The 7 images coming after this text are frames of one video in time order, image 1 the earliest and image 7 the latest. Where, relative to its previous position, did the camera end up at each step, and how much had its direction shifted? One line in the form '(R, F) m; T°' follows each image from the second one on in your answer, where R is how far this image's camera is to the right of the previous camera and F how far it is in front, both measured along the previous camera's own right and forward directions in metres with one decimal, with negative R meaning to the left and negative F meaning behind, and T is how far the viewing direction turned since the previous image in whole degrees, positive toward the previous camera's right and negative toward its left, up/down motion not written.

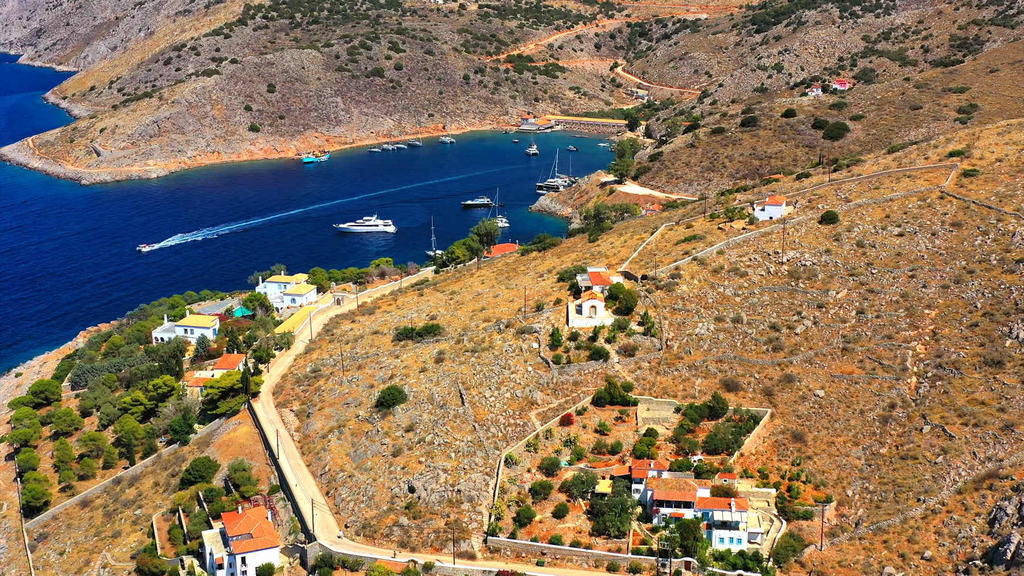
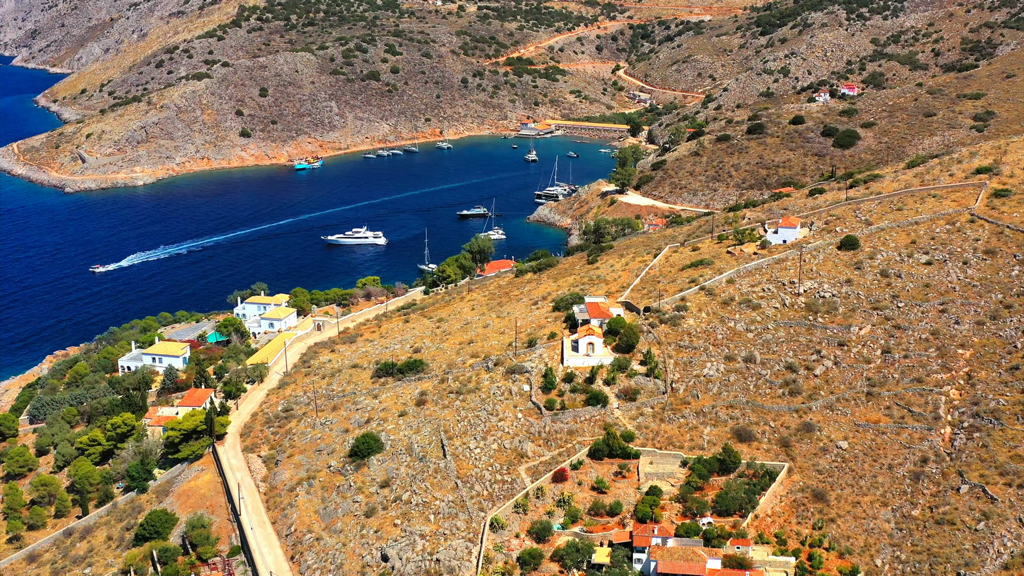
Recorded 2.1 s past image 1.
(+0.4, +4.2) m; 0°
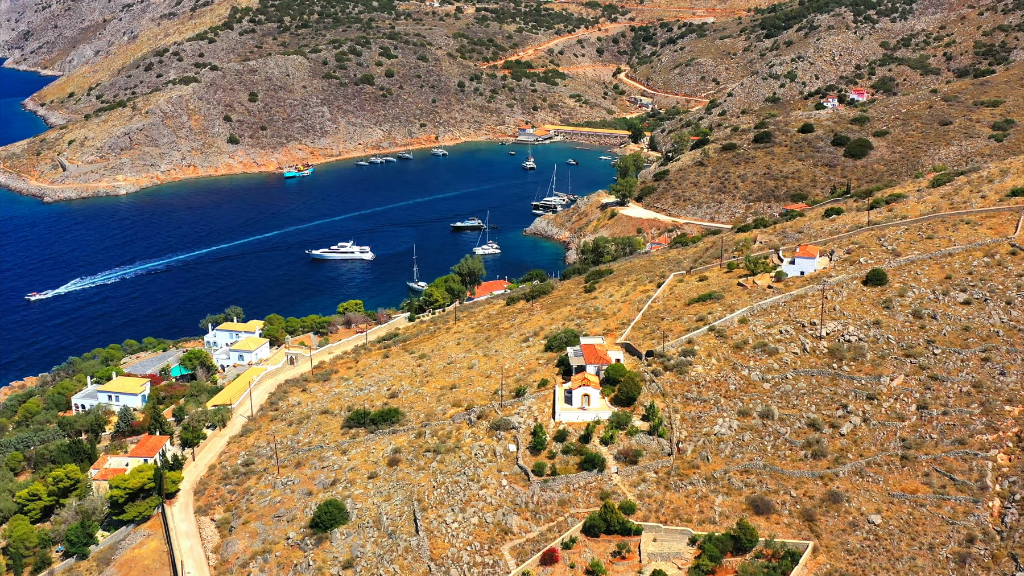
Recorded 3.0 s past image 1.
(+0.5, +4.8) m; 0°
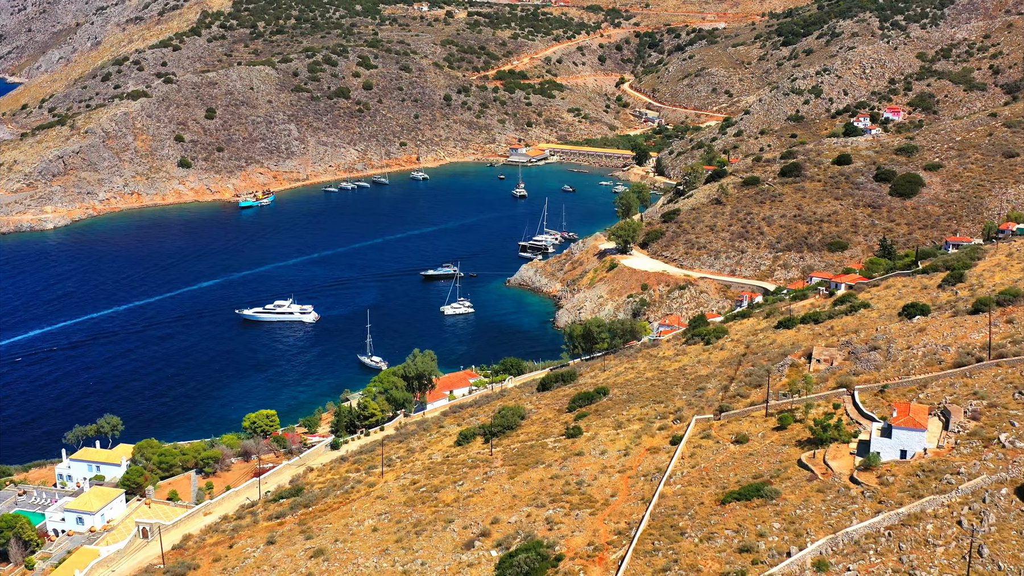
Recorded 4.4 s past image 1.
(+1.7, +16.2) m; 0°
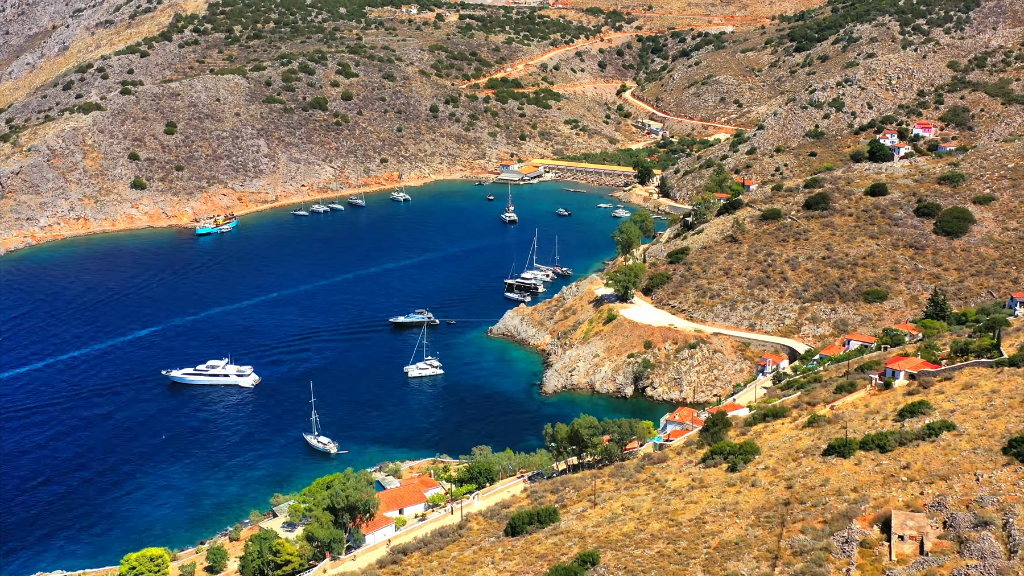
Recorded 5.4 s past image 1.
(+1.2, +11.7) m; 0°
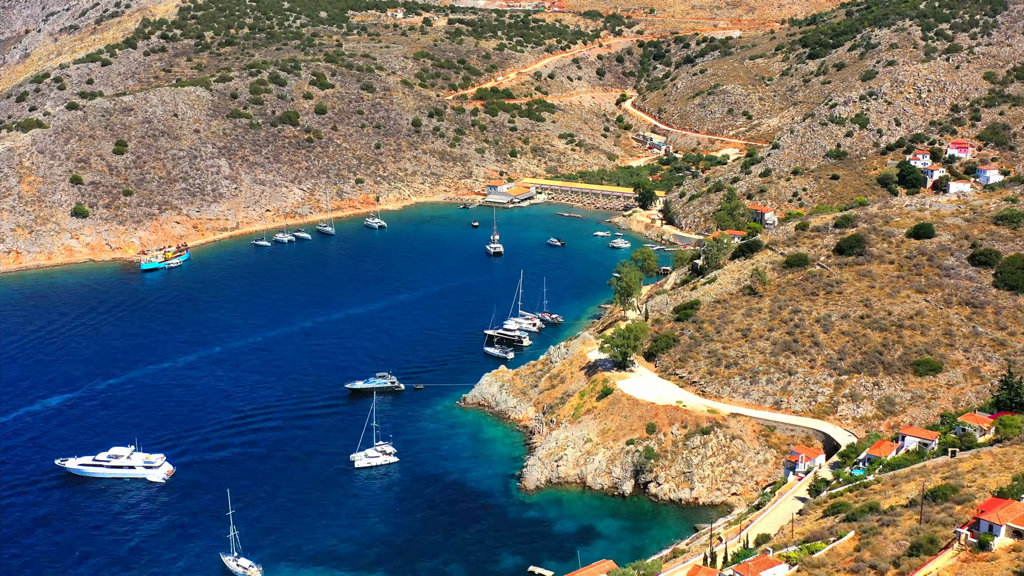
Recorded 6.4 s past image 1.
(+1.3, +11.7) m; 0°
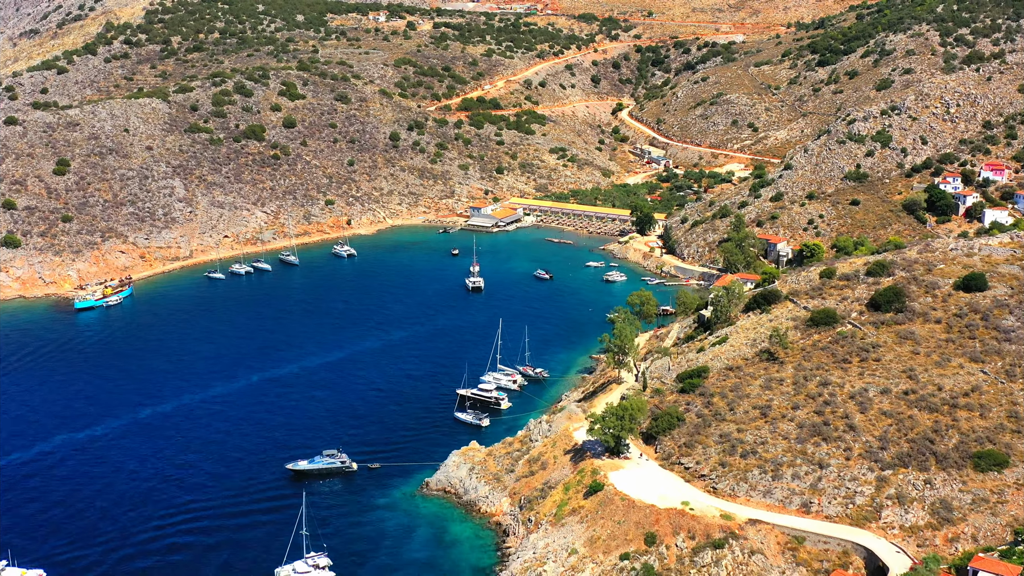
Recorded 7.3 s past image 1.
(+1.1, +10.3) m; 0°
